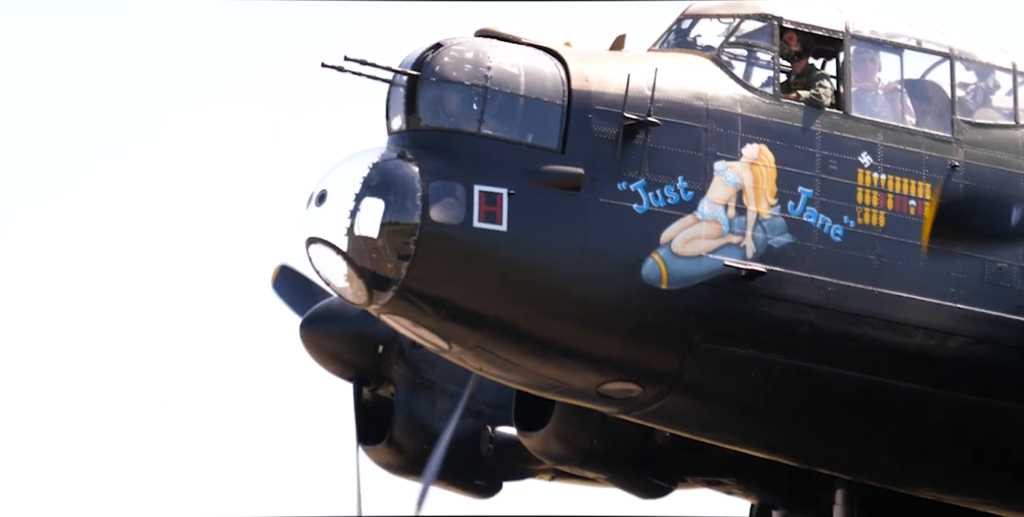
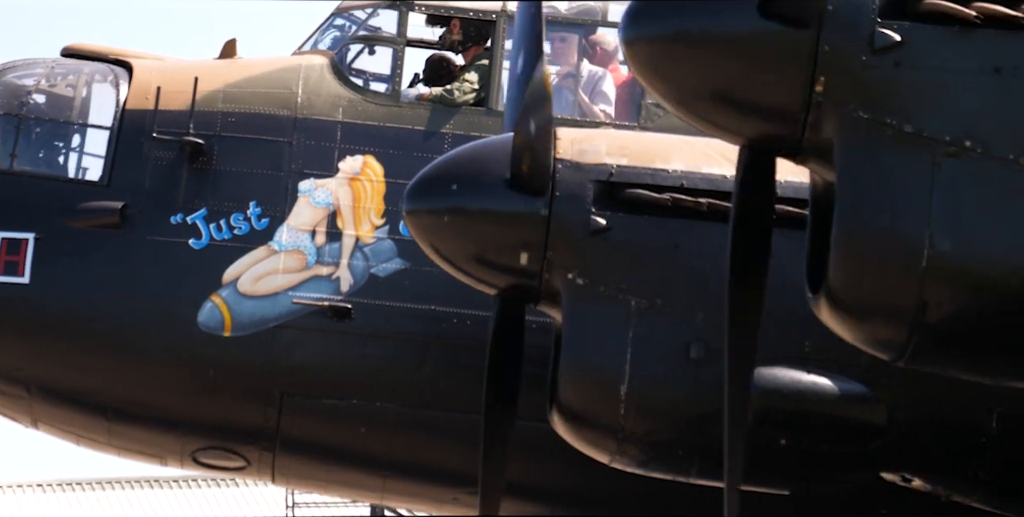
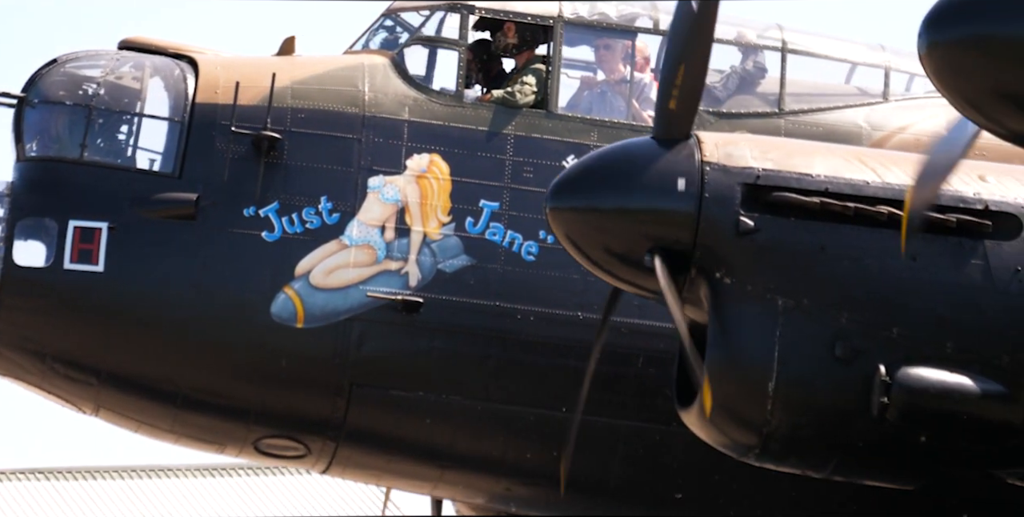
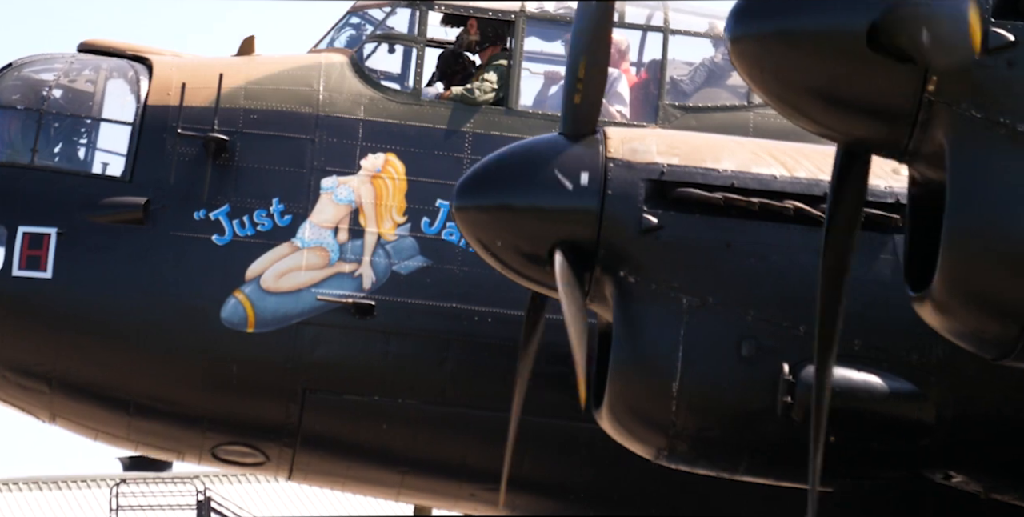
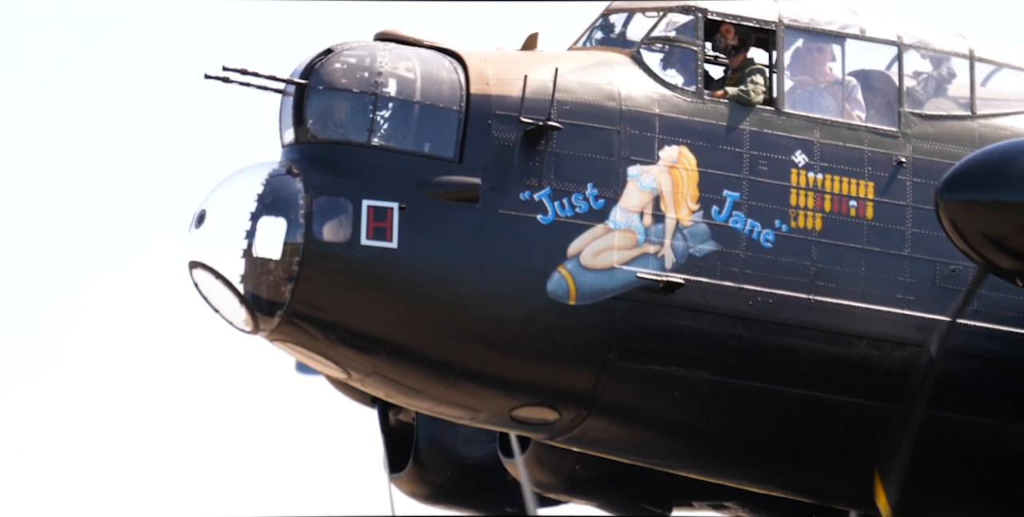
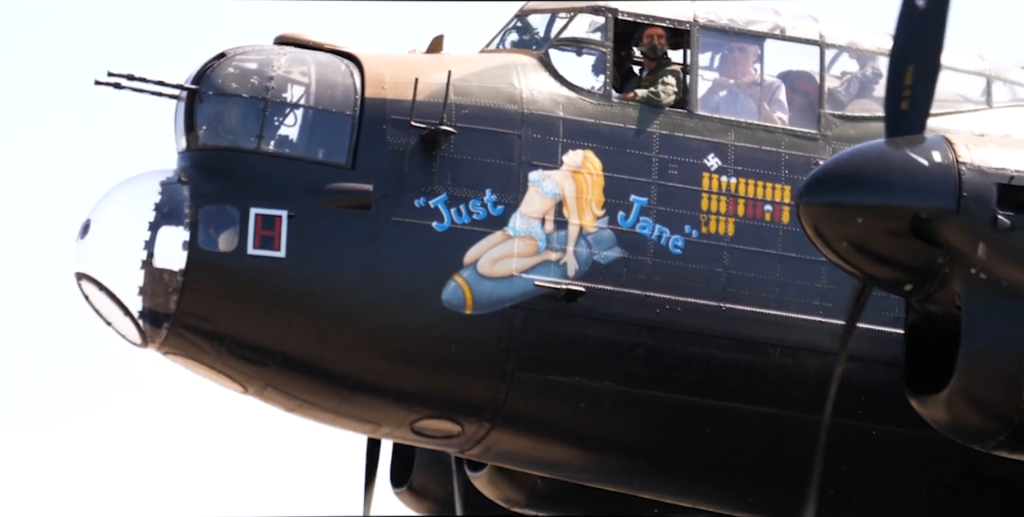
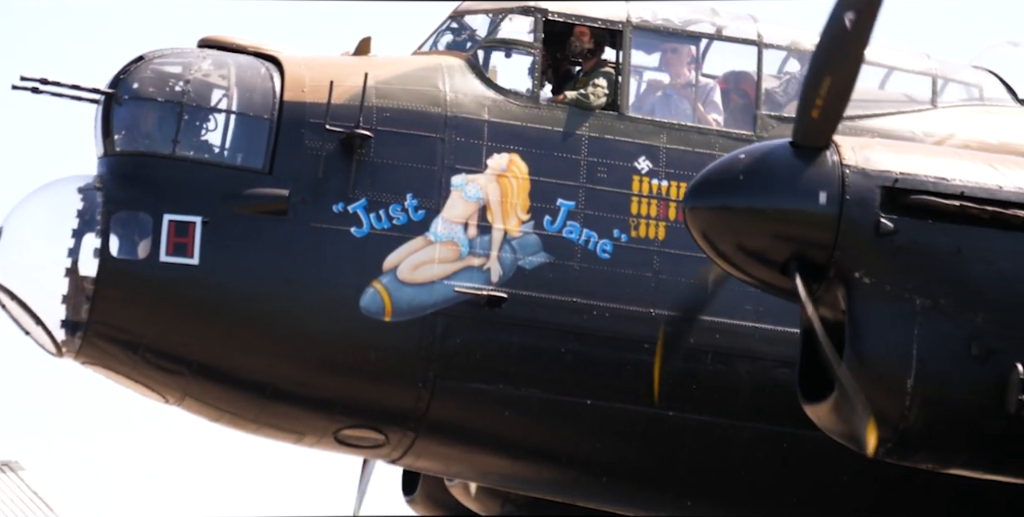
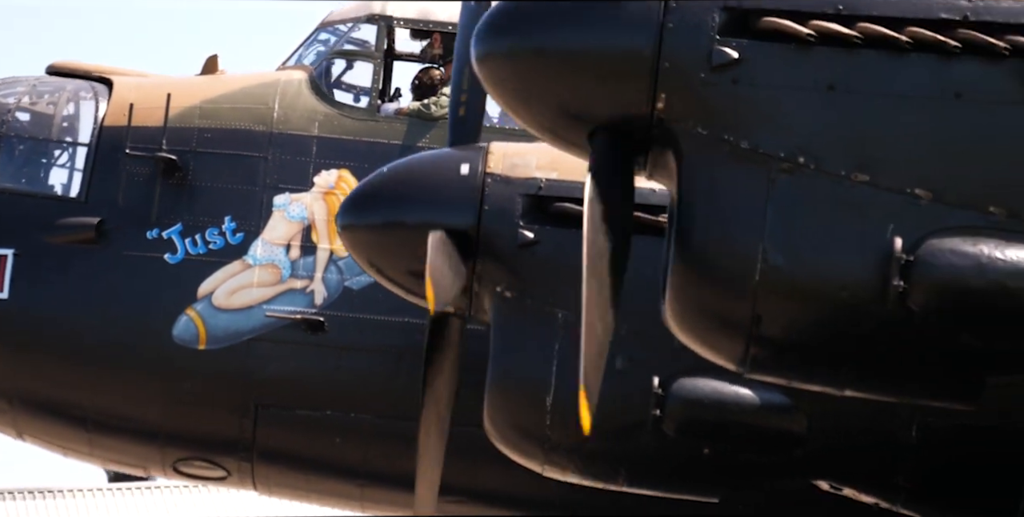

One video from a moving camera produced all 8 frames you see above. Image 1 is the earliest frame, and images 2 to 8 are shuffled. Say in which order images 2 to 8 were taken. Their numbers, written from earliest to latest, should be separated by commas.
5, 6, 7, 3, 4, 2, 8
